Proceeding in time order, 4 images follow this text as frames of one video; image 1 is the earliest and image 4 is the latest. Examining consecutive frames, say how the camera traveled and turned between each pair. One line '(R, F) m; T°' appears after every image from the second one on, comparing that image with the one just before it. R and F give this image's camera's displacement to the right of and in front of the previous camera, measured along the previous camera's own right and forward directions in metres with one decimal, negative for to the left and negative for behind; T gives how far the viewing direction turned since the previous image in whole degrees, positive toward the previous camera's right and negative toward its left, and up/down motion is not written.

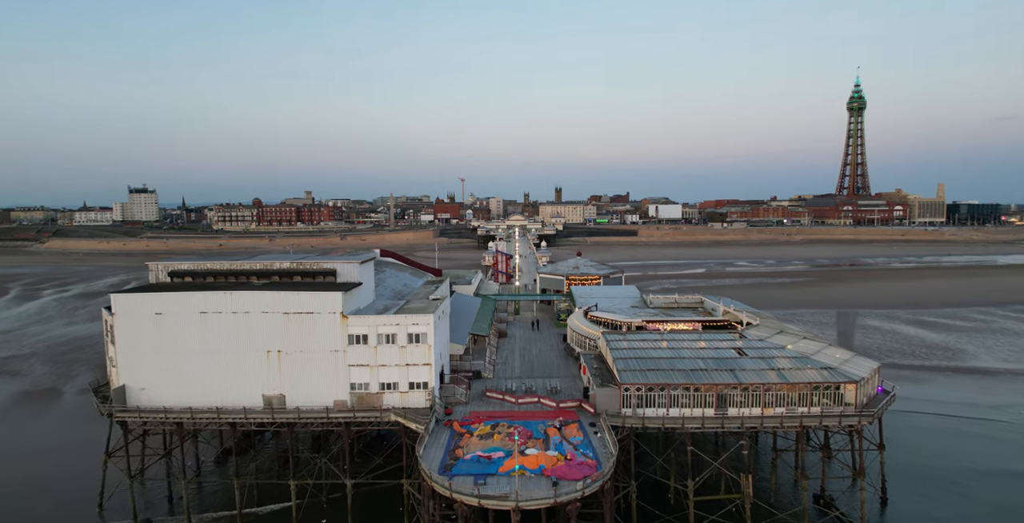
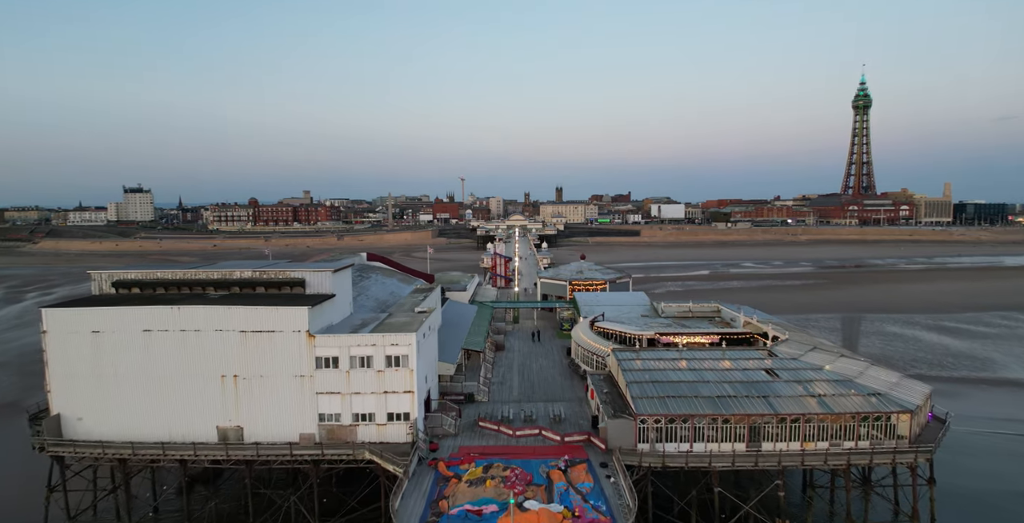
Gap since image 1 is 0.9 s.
(+0.1, +2.8) m; 0°
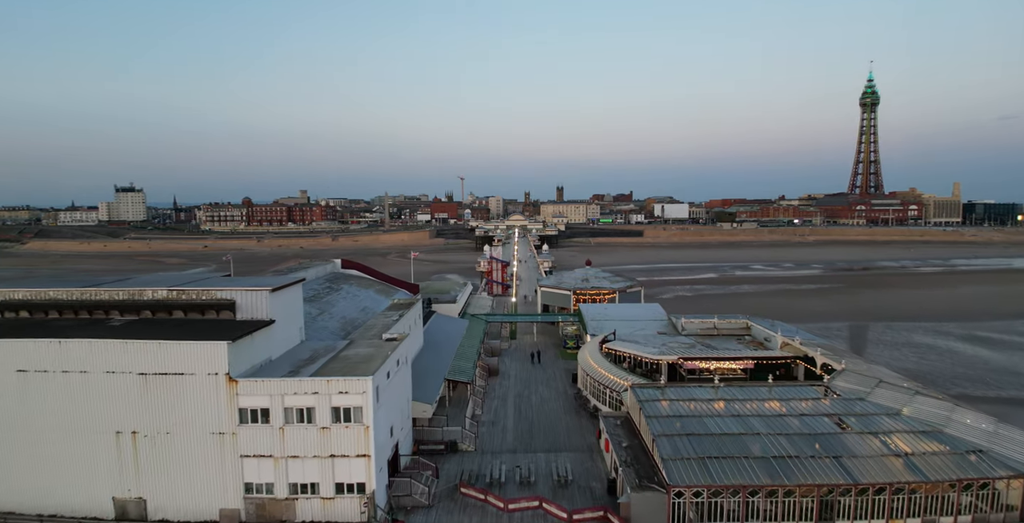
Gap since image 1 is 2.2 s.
(+0.2, +4.0) m; 0°
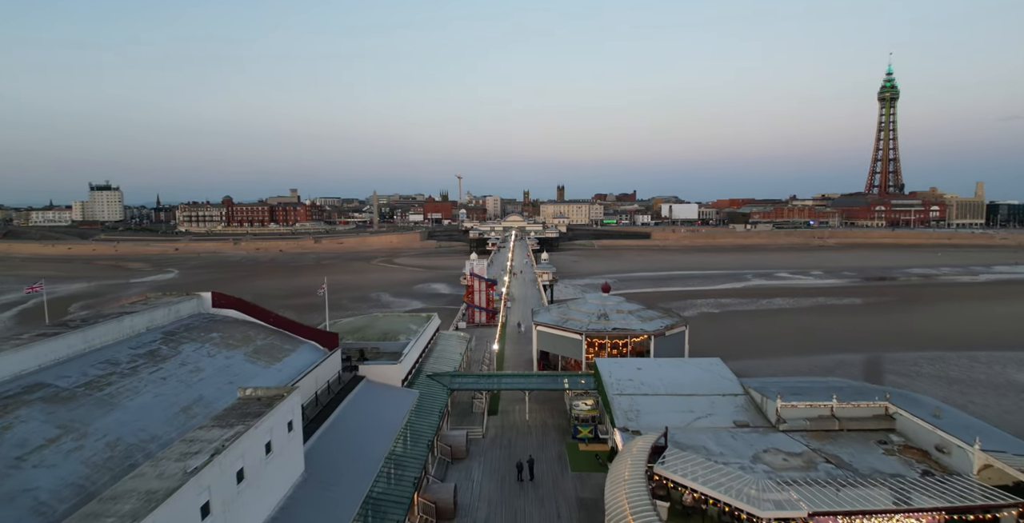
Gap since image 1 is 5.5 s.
(+0.7, +10.2) m; 0°
